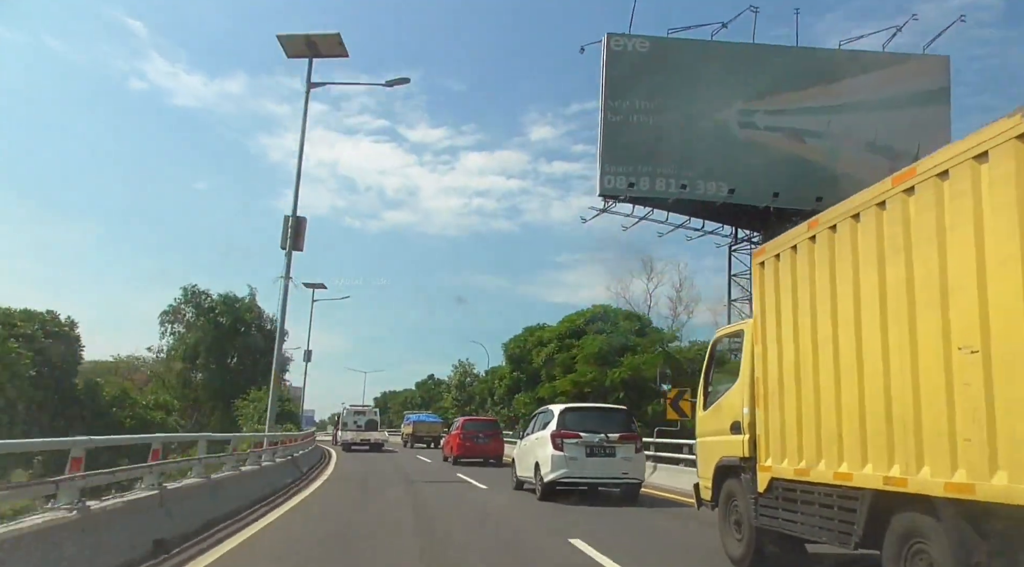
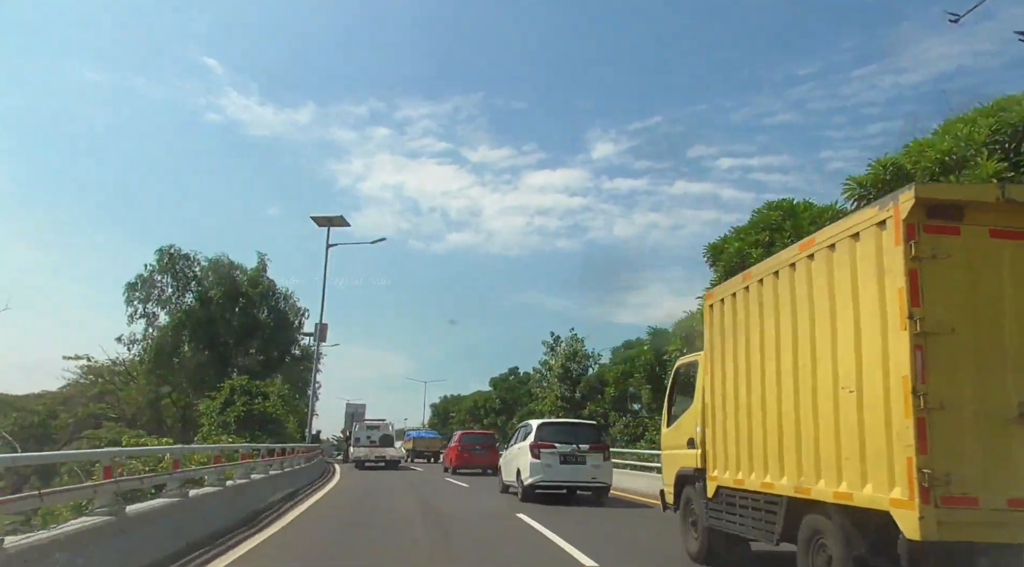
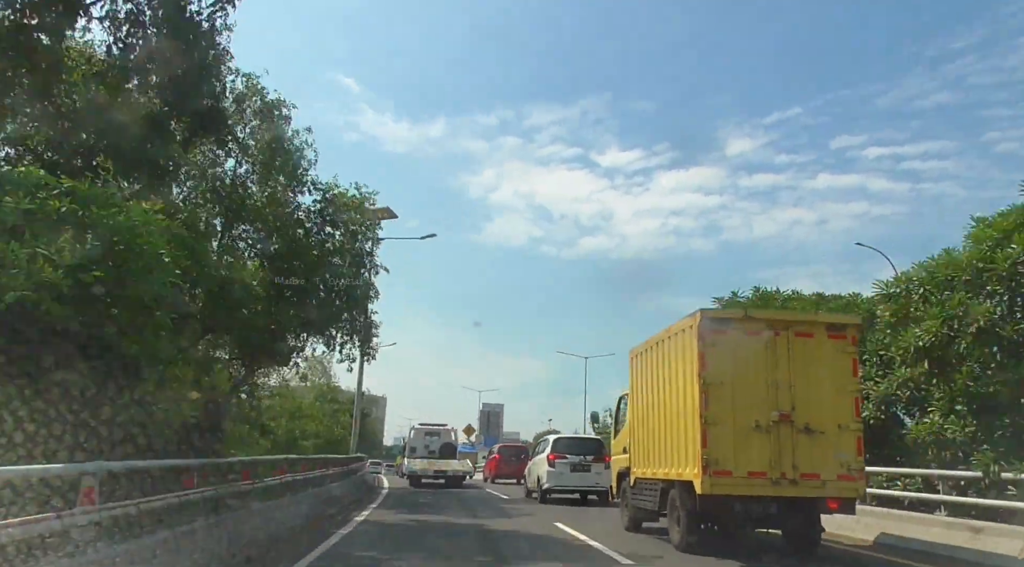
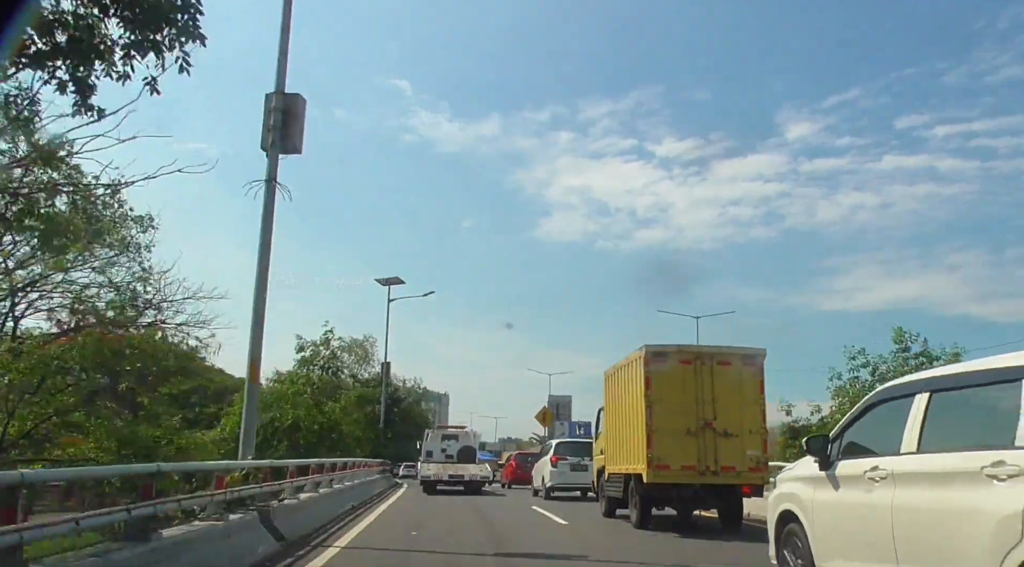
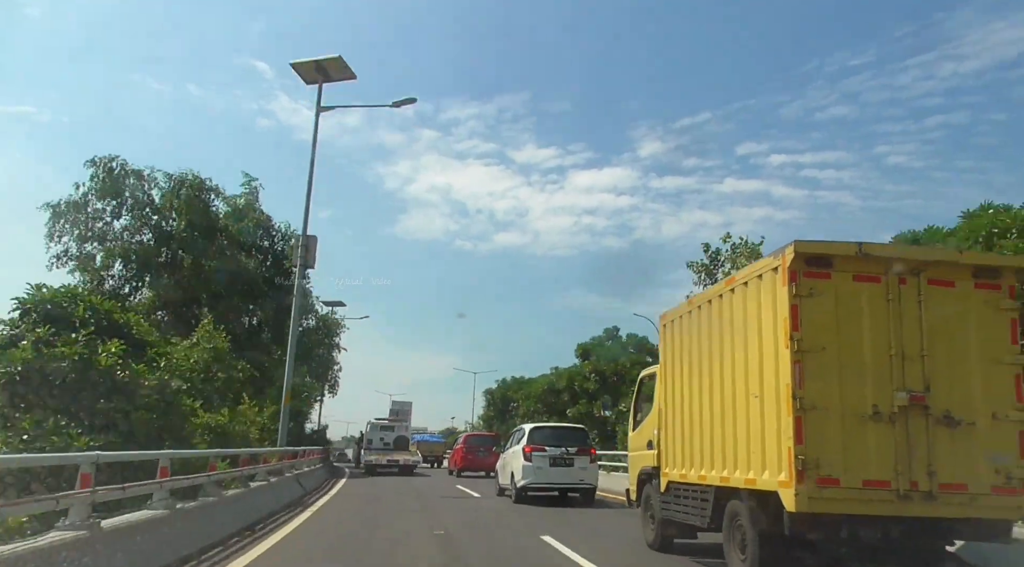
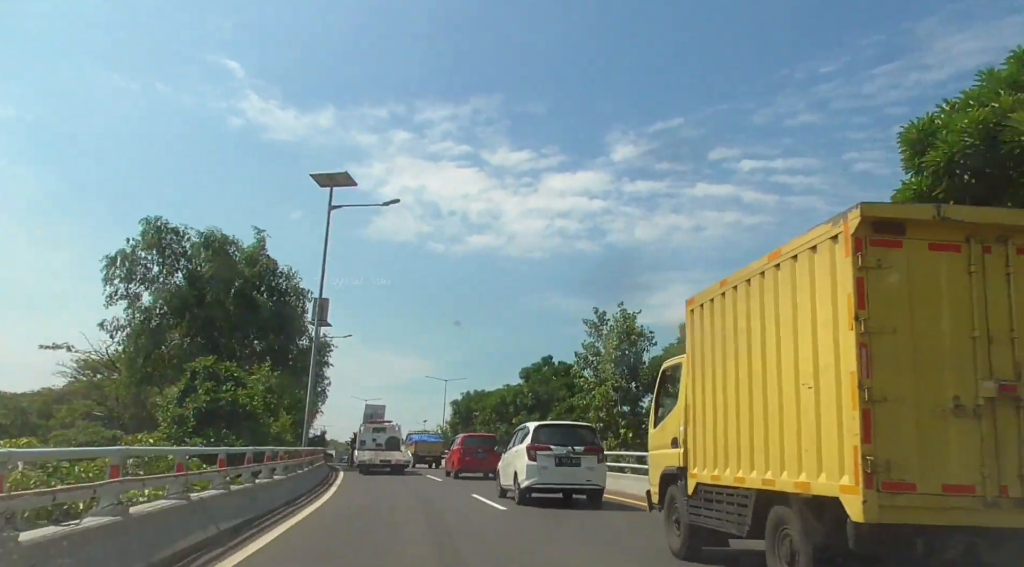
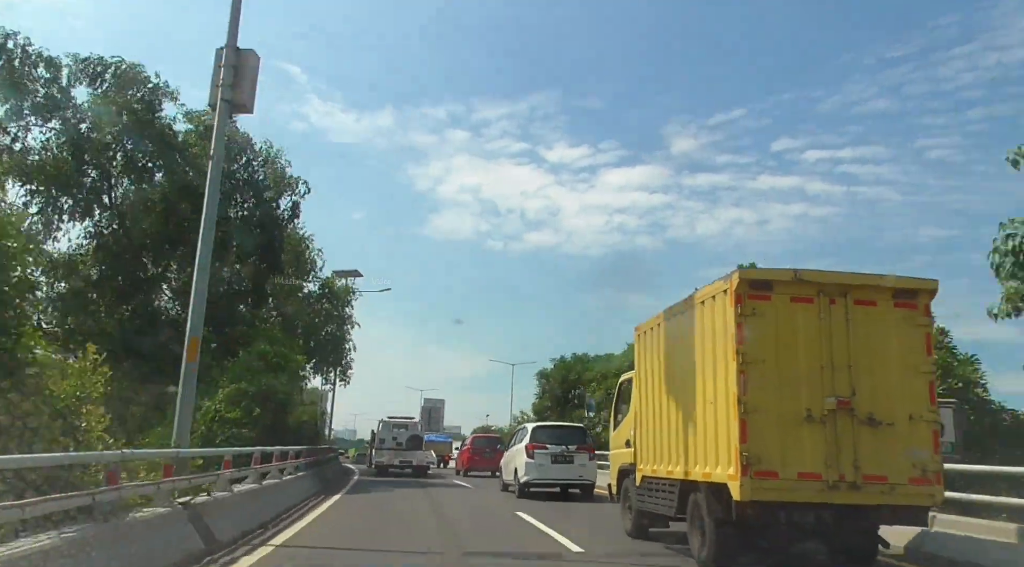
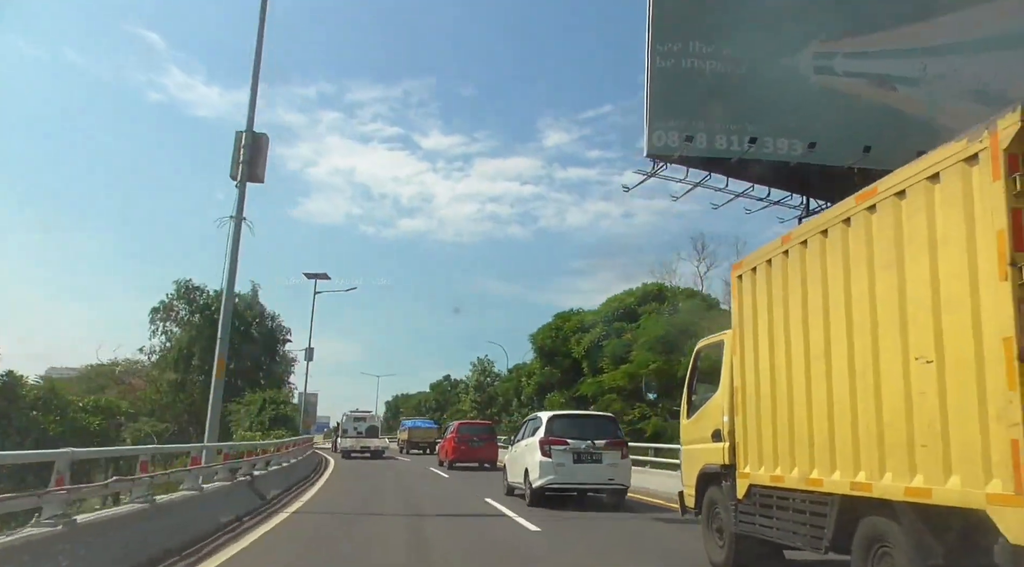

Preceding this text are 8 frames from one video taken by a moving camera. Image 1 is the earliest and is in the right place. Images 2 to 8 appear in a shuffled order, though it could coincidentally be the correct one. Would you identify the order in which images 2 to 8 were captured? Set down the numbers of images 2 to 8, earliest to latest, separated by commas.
8, 2, 6, 5, 7, 3, 4
